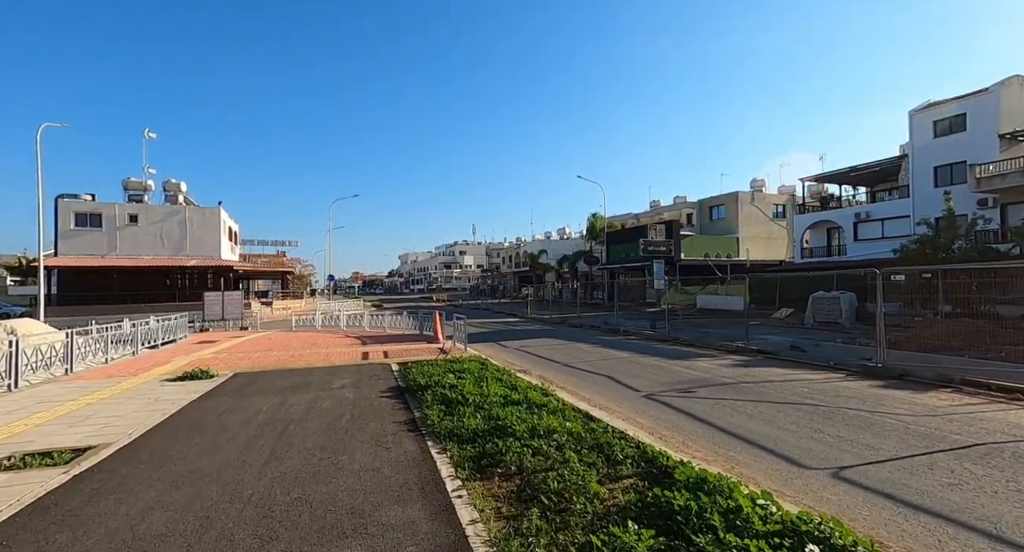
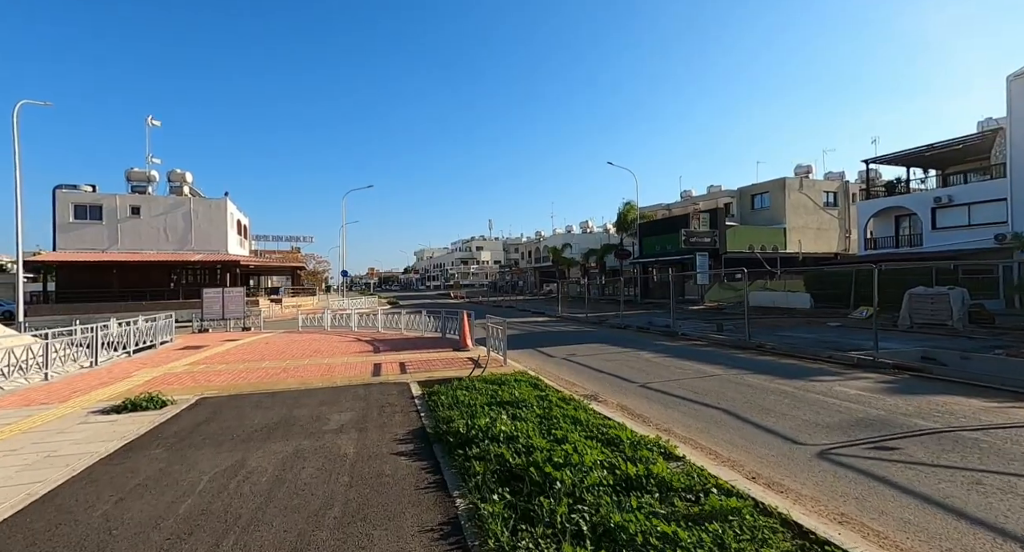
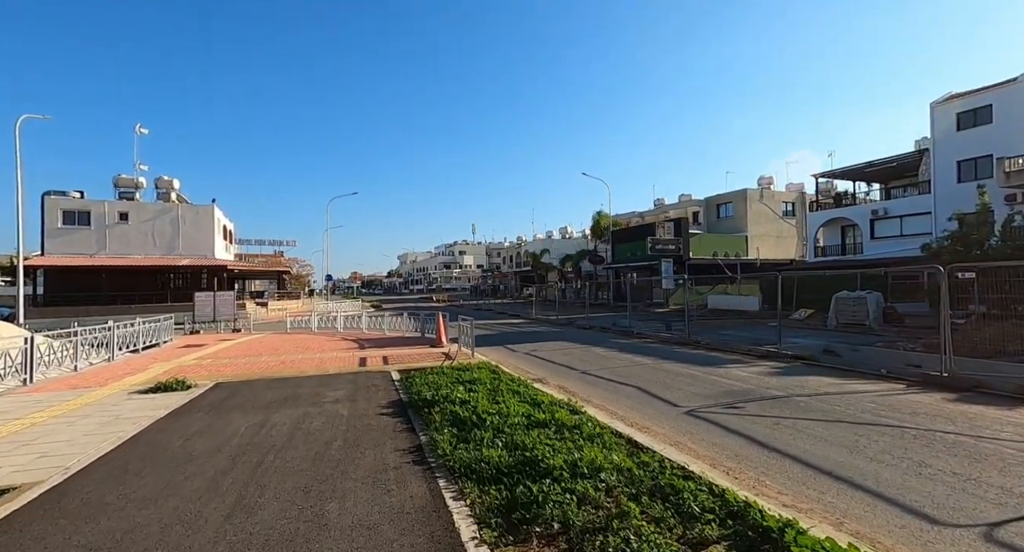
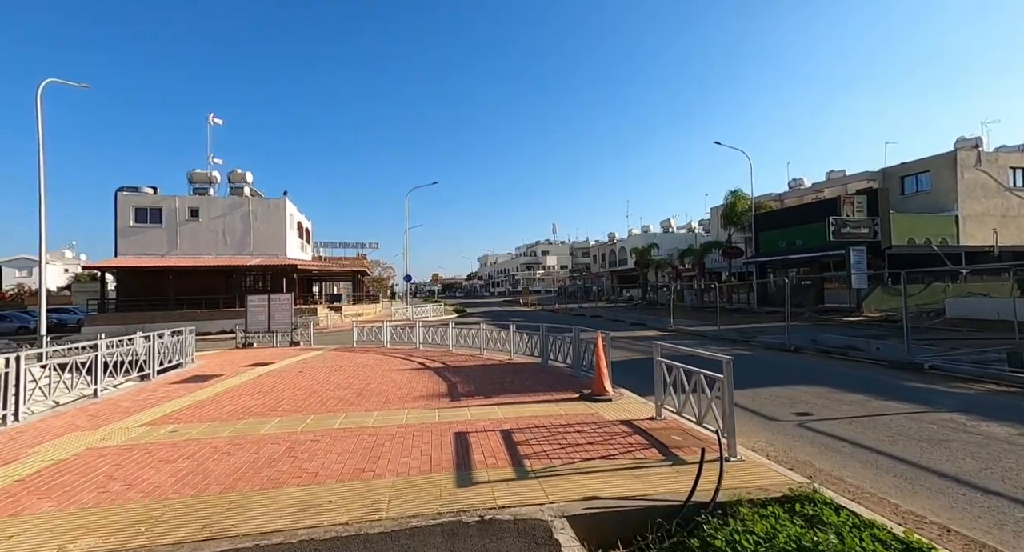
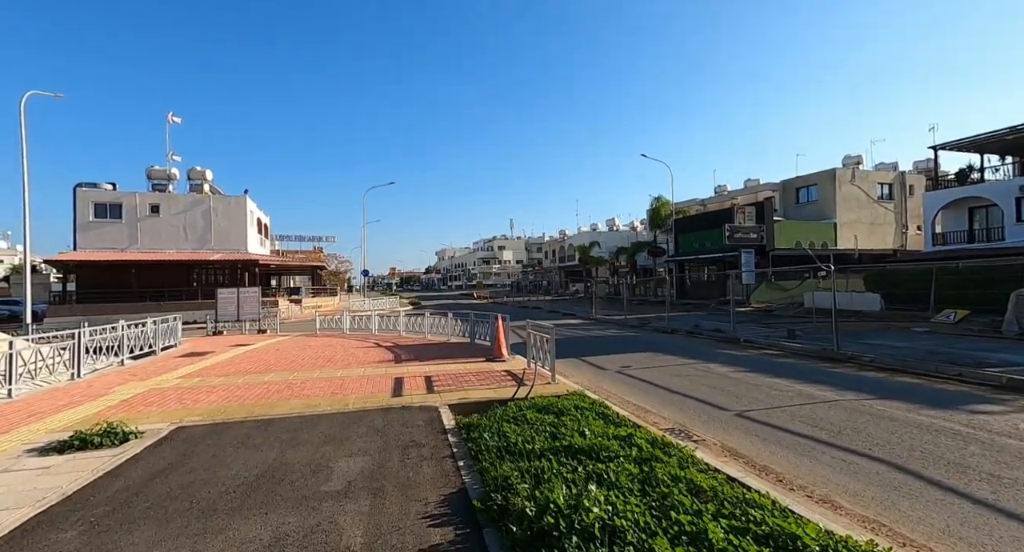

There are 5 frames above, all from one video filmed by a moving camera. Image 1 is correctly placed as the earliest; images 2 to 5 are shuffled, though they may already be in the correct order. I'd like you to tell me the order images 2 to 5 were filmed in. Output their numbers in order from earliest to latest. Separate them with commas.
3, 2, 5, 4
